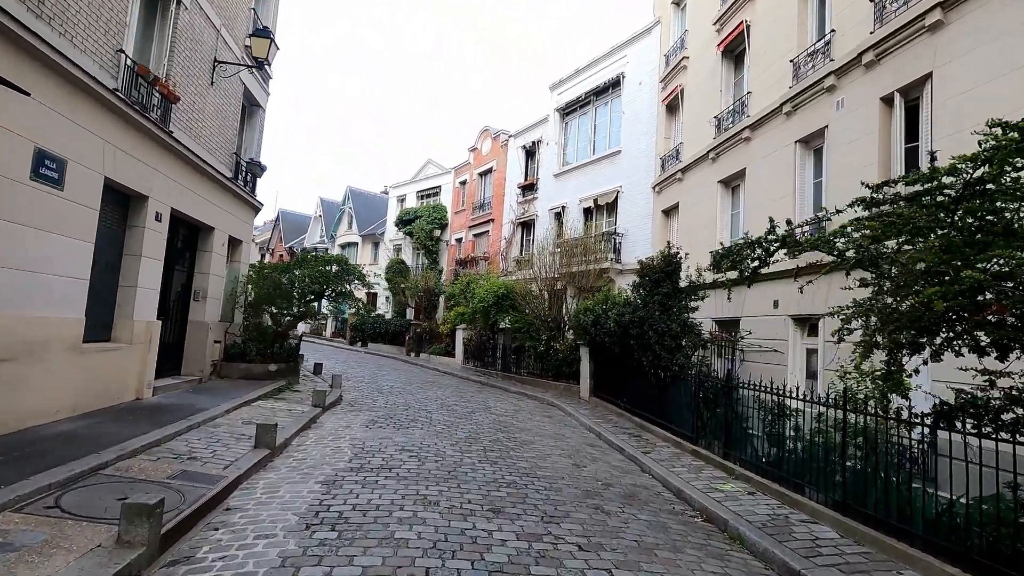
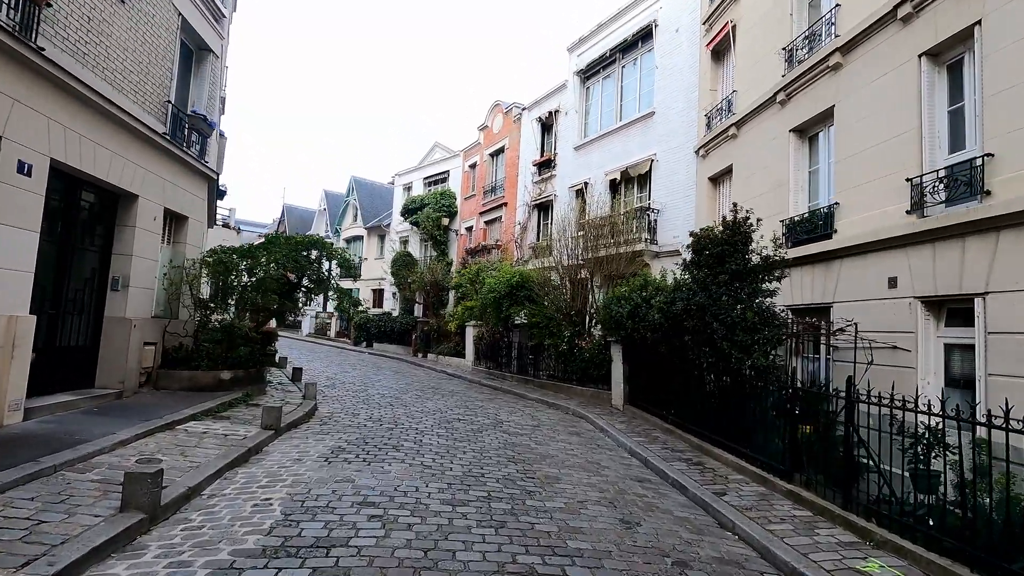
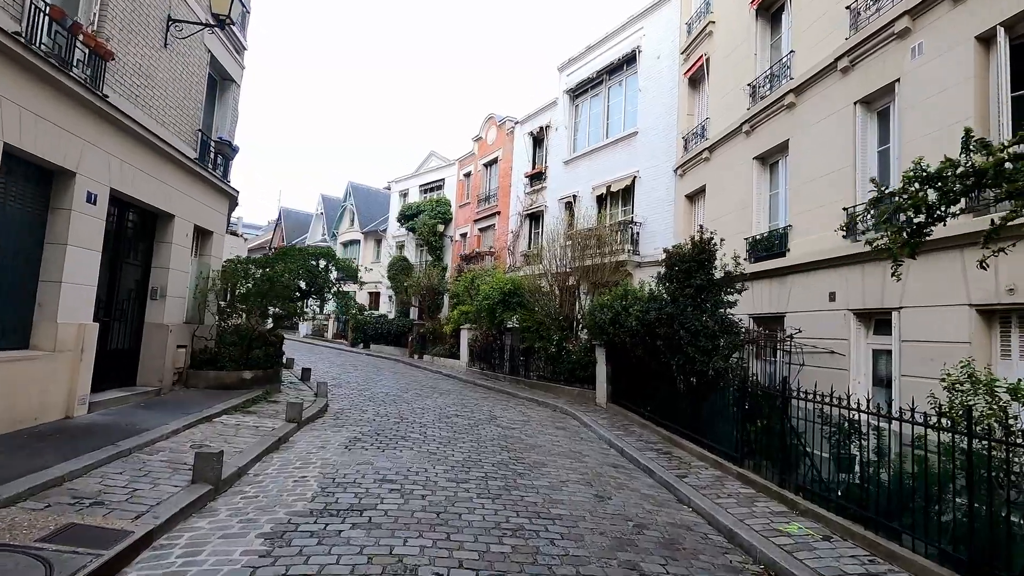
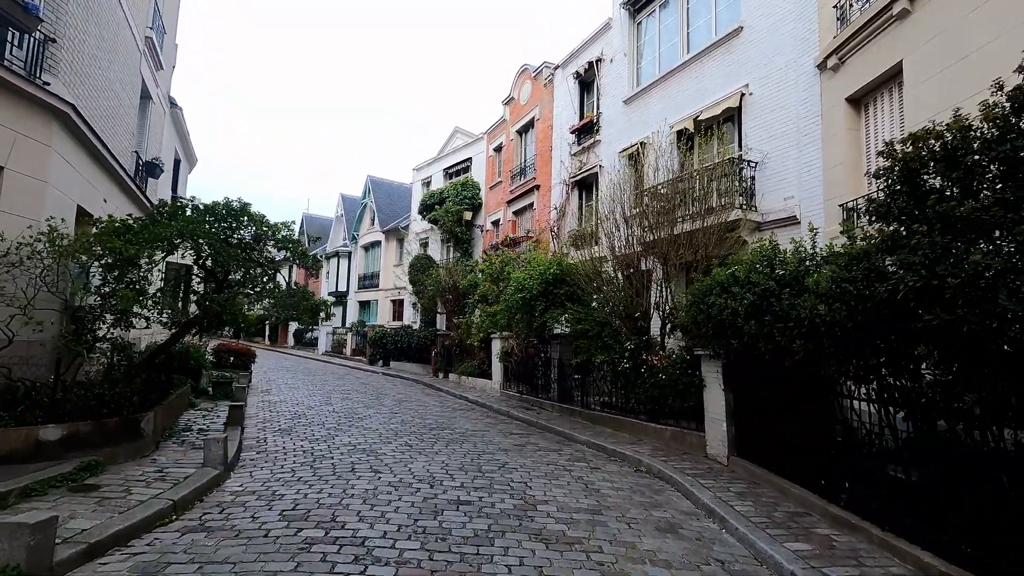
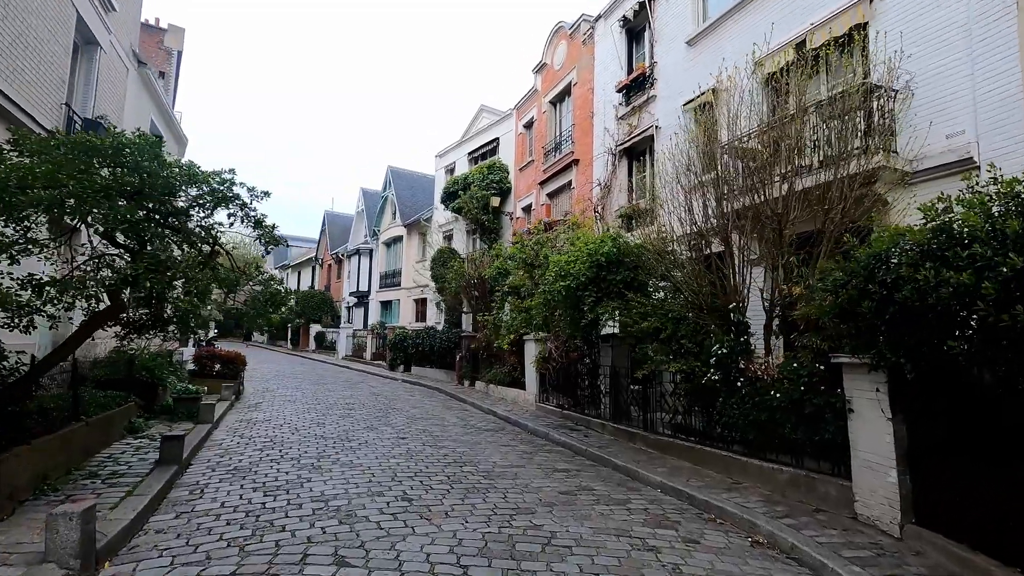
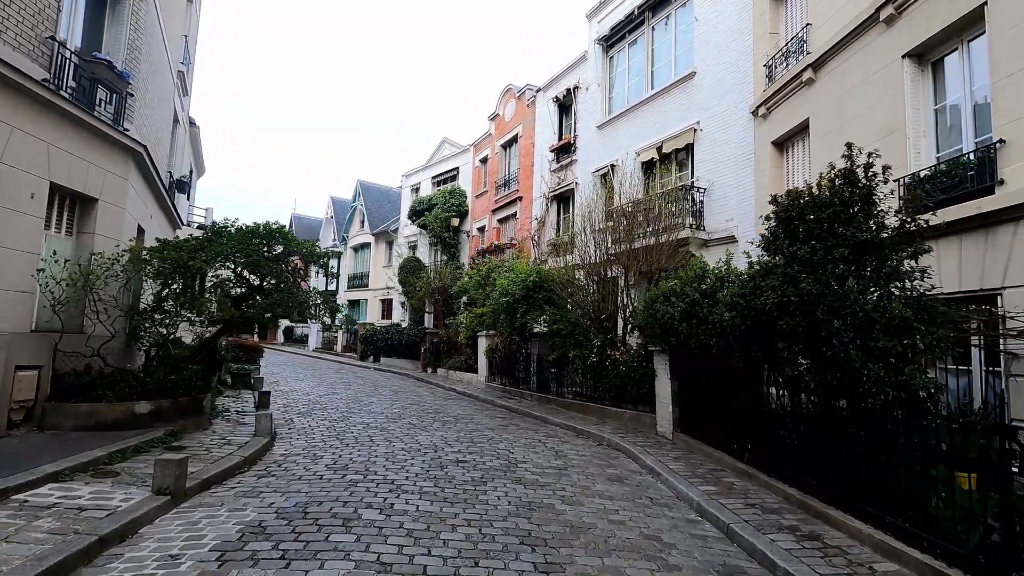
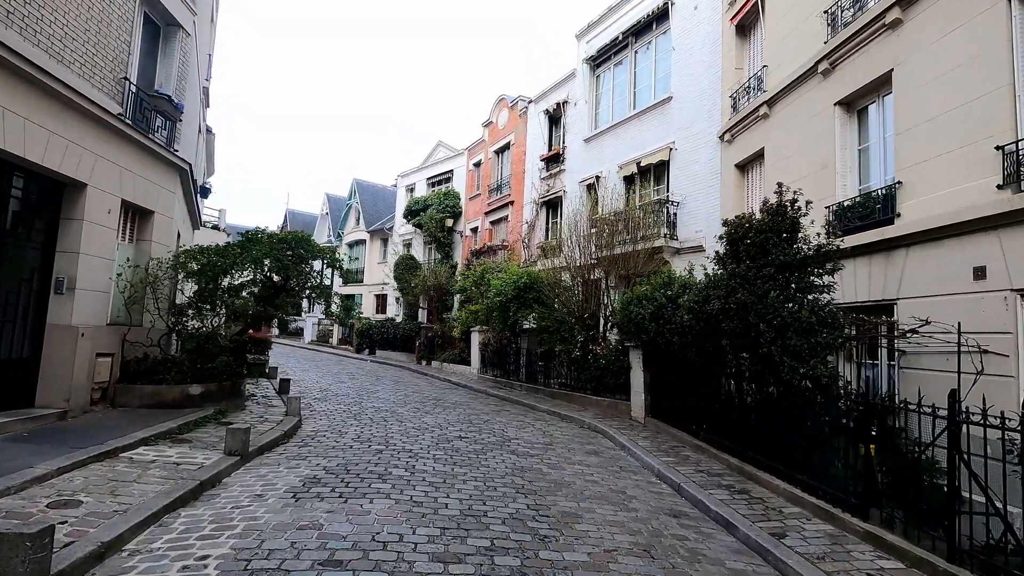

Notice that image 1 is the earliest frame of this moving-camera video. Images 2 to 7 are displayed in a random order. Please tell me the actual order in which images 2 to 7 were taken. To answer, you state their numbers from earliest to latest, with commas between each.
3, 2, 7, 6, 4, 5
